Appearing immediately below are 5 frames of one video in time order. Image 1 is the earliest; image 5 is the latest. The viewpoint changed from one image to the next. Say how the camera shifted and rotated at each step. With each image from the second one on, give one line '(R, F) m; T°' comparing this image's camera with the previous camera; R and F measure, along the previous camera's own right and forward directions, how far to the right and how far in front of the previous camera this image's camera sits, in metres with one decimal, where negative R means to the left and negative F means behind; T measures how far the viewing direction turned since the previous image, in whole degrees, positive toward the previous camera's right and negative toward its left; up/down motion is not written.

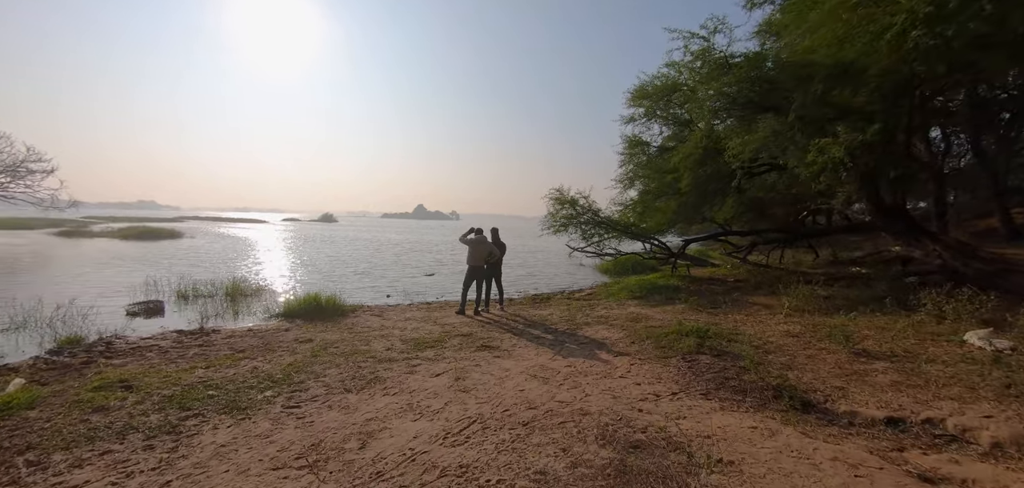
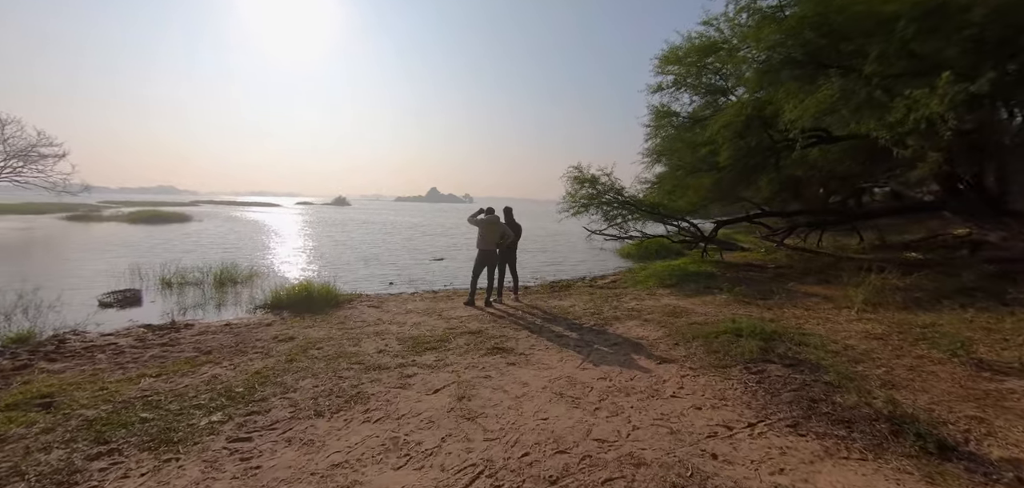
(-0.1, +1.3) m; -2°
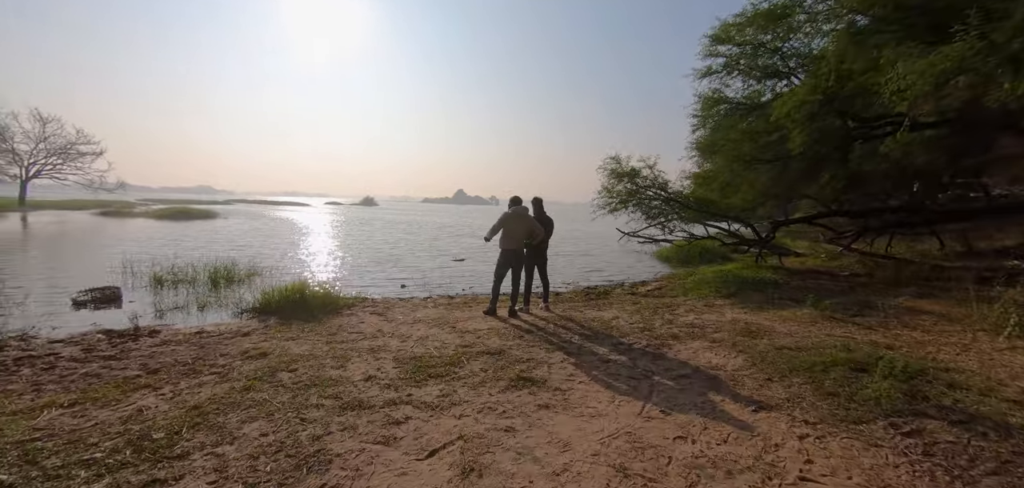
(-0.1, +1.5) m; -3°
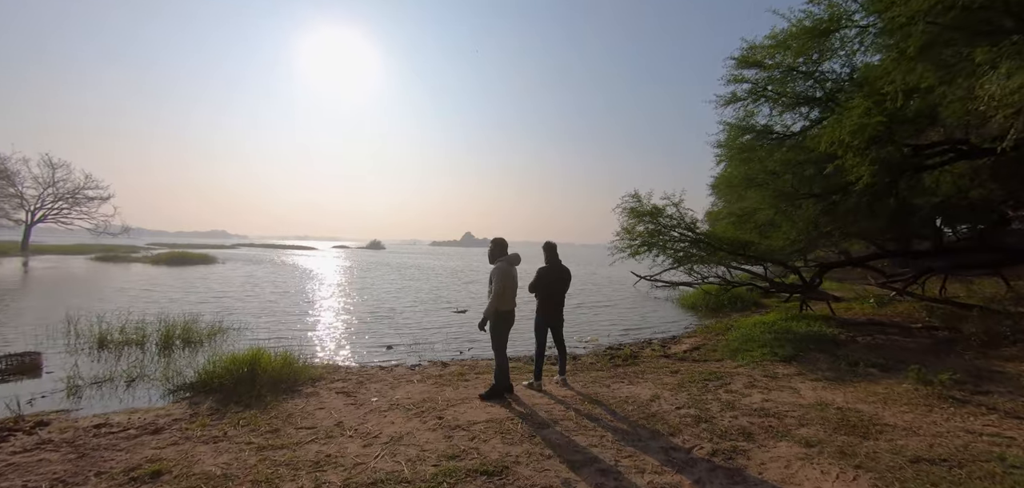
(0.0, +1.5) m; -1°
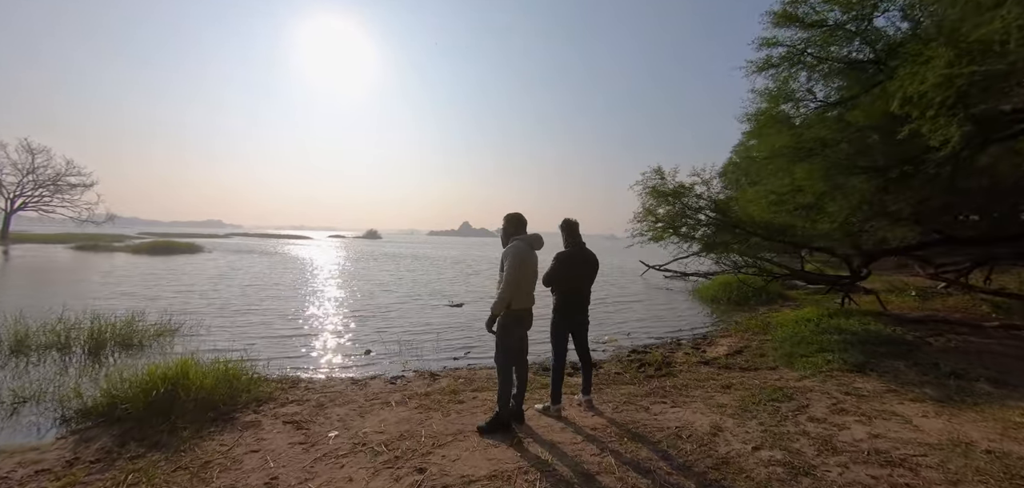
(-0.1, +1.5) m; 0°
